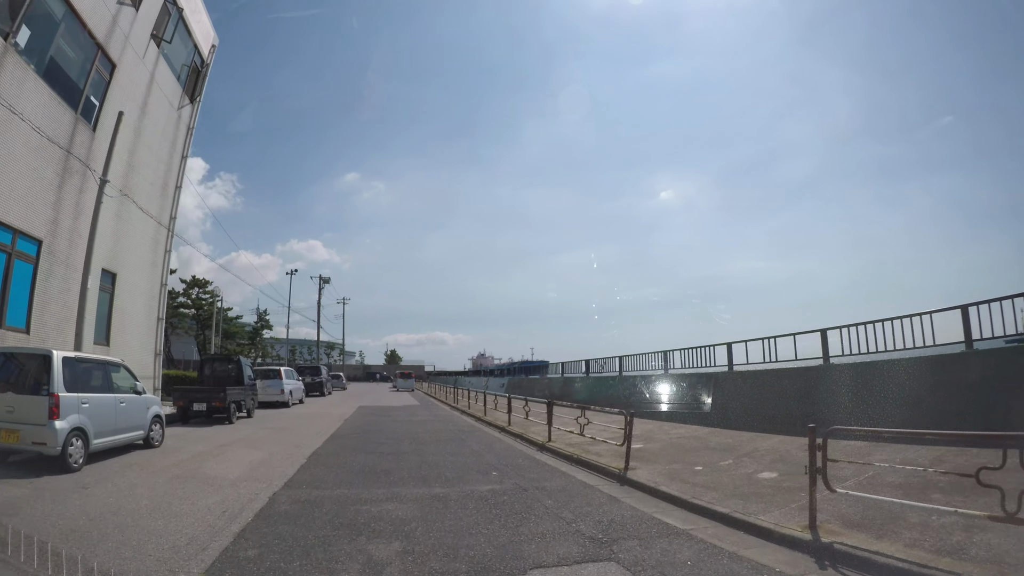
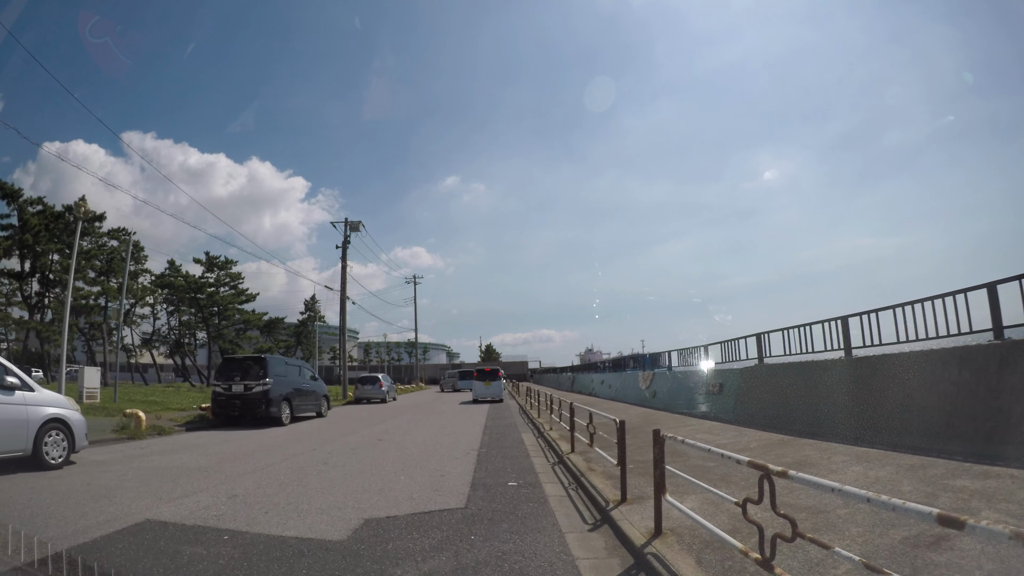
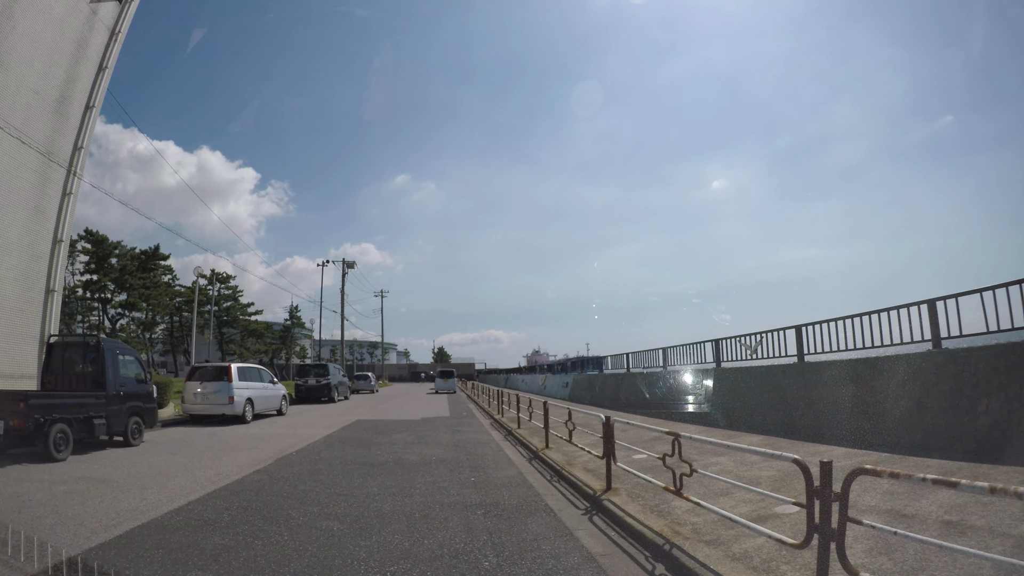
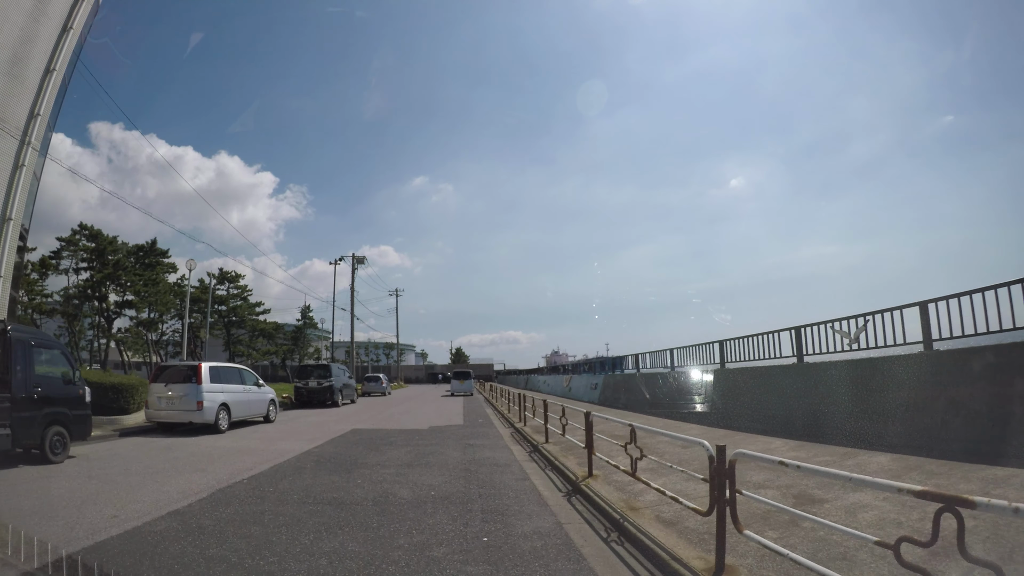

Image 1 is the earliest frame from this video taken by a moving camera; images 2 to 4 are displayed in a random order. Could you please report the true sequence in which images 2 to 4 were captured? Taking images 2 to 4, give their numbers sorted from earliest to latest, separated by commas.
3, 4, 2
